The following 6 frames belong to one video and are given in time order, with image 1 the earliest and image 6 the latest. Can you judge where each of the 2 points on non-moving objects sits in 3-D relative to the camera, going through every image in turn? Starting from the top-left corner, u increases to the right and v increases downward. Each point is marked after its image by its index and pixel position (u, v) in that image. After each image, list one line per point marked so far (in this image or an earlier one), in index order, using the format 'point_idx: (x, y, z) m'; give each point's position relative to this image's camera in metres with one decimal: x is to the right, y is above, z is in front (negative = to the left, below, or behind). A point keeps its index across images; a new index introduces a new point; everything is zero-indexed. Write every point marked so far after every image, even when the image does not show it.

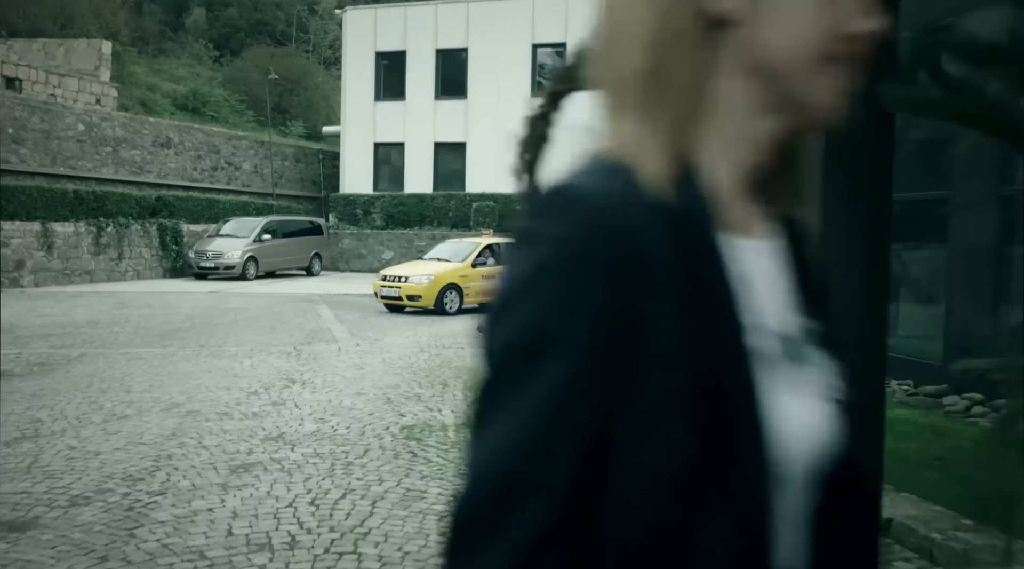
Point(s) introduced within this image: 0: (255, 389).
0: (-2.7, -1.1, +8.8) m
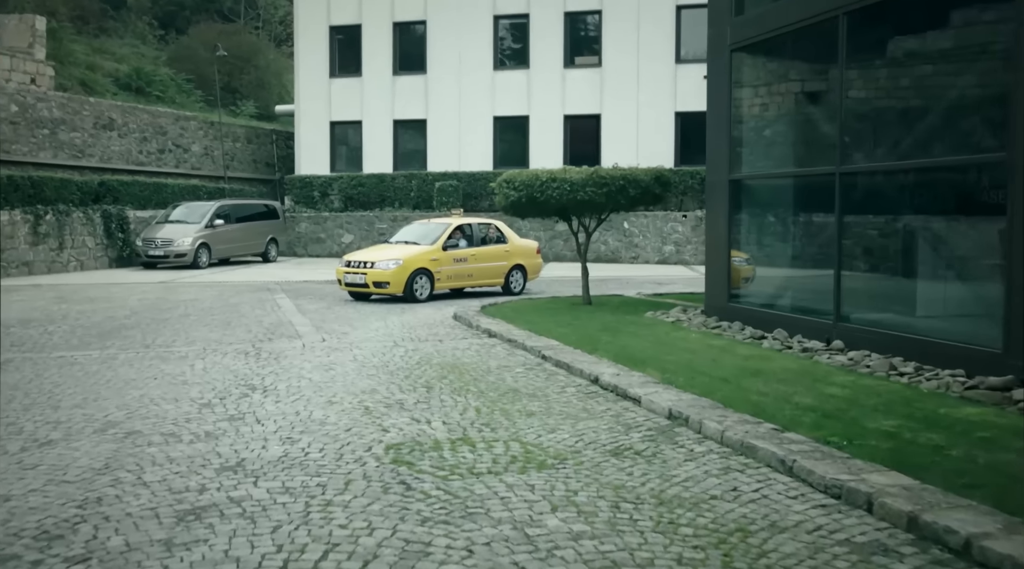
0: (-2.7, -1.0, +7.5) m
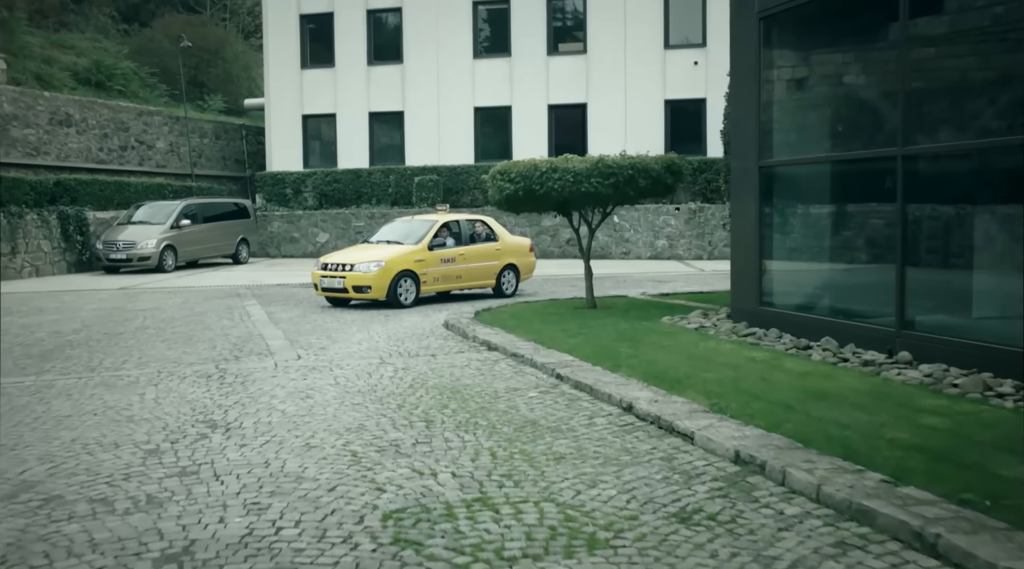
0: (-2.5, -1.1, +6.1) m
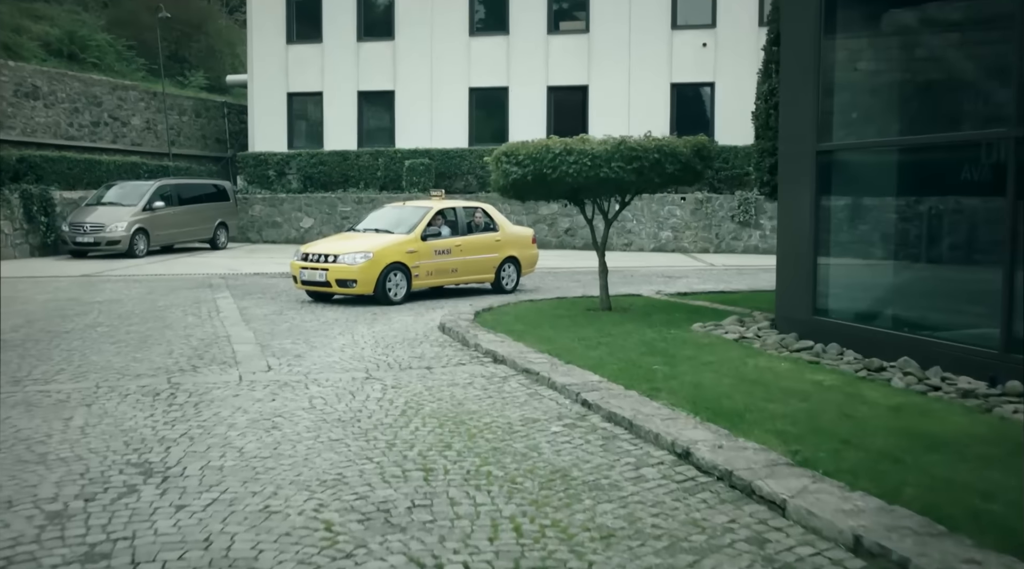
0: (-2.4, -1.2, +4.5) m
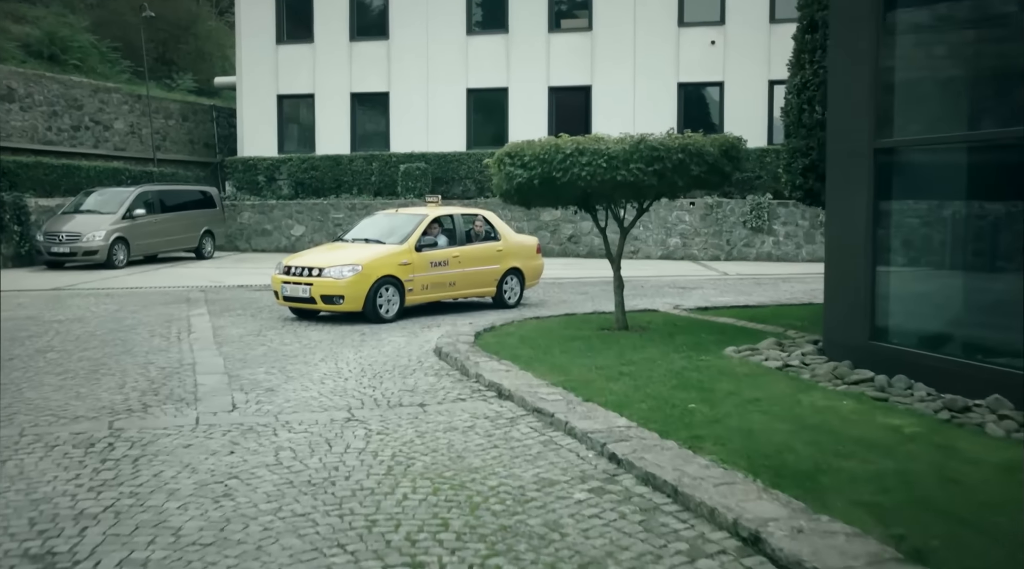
0: (-2.3, -1.3, +3.3) m
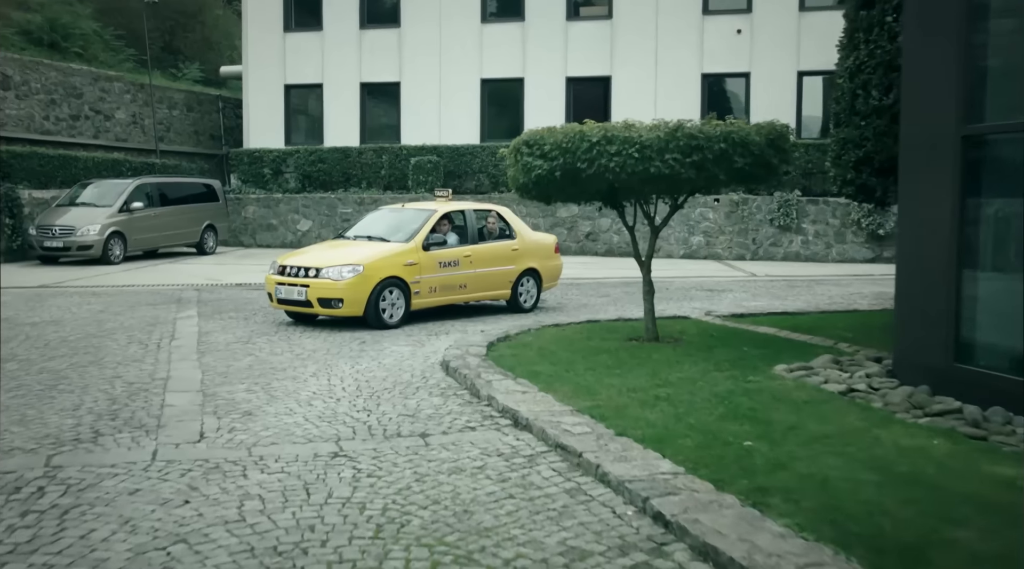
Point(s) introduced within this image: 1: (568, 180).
0: (-2.2, -1.4, +2.2) m
1: (+0.6, +1.1, +8.6) m
